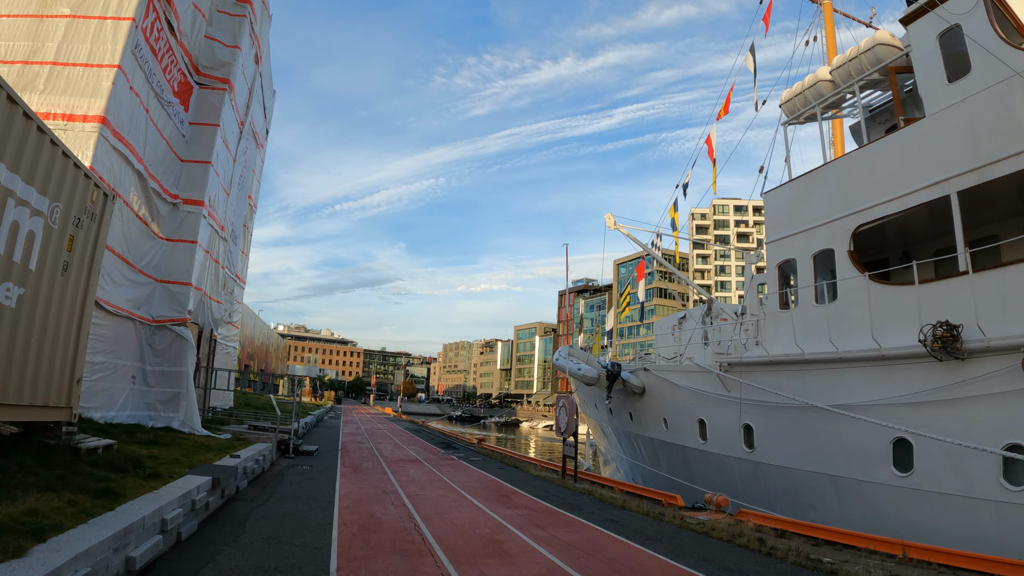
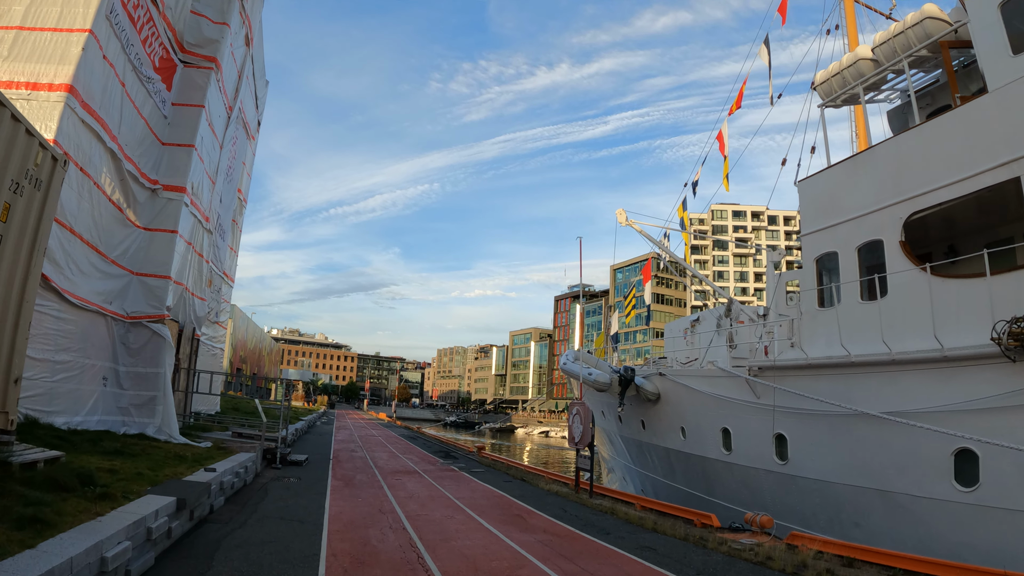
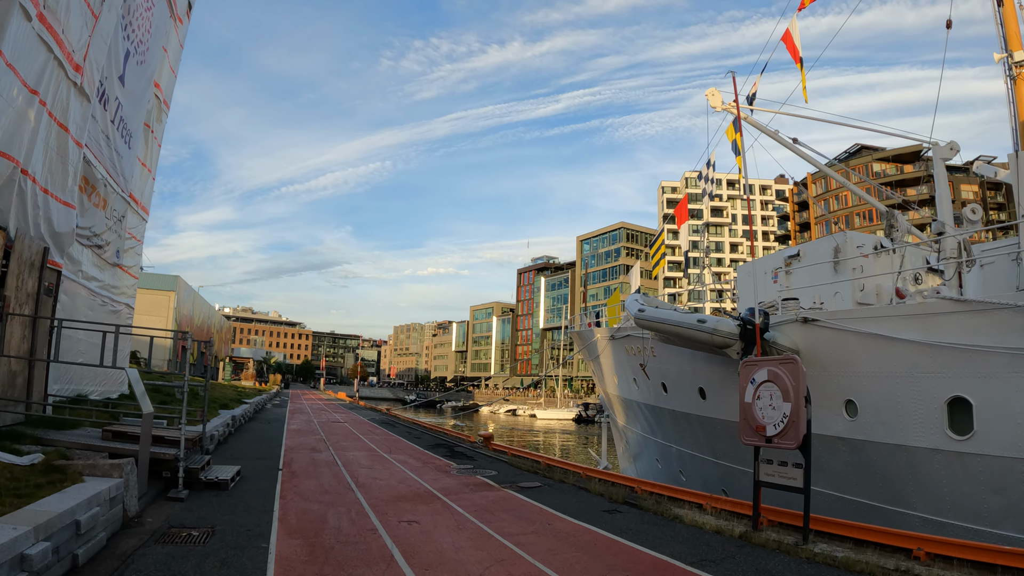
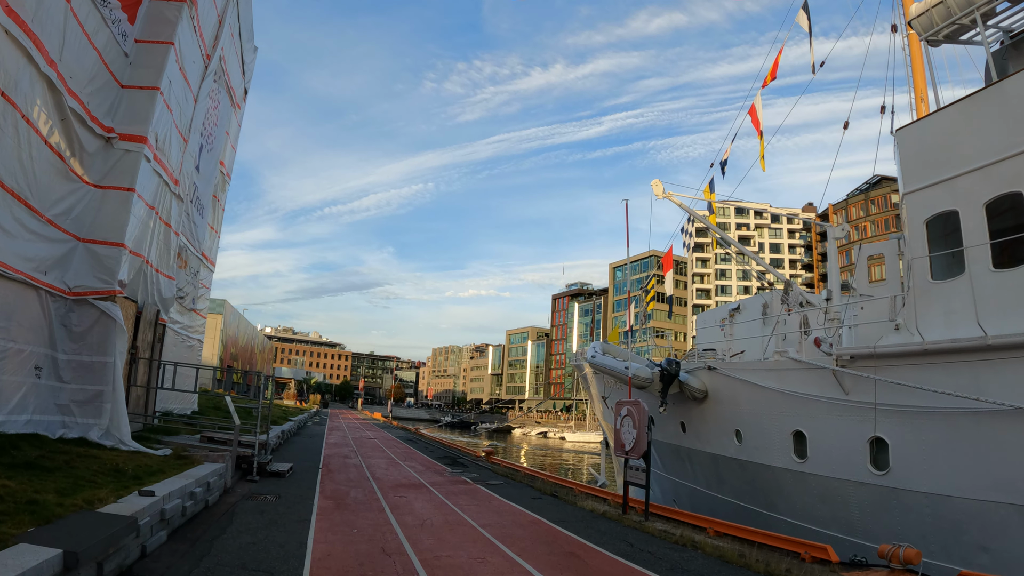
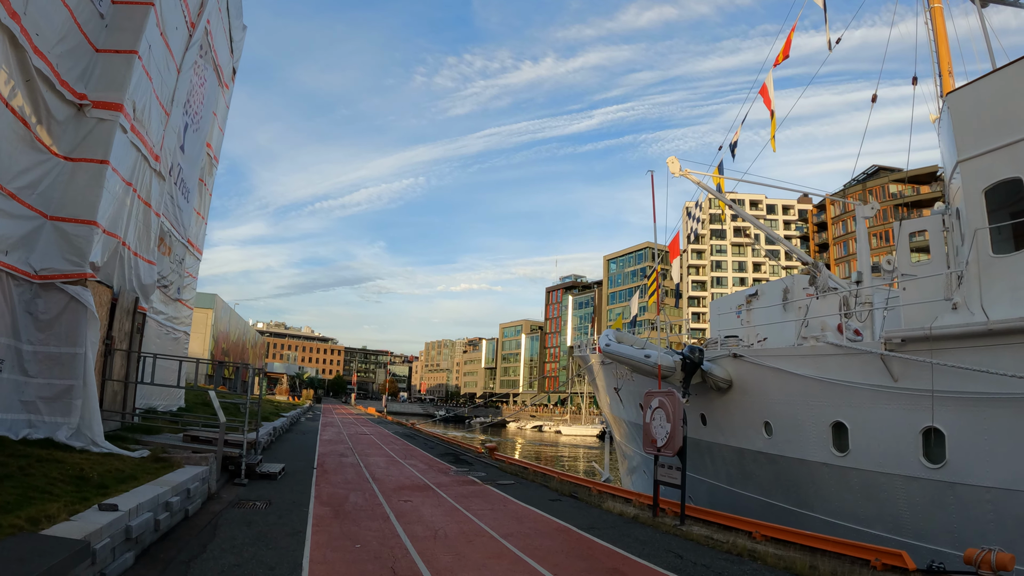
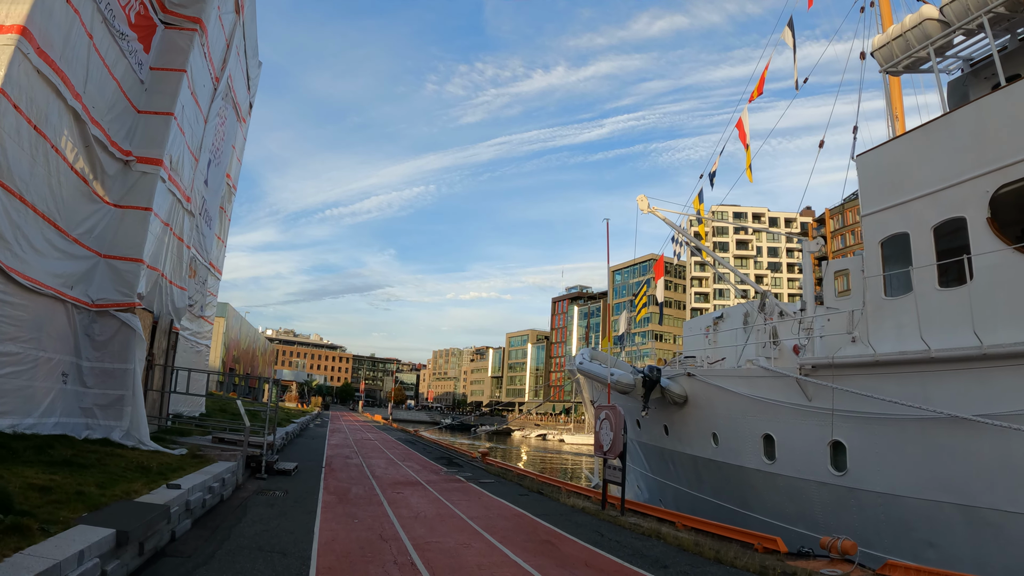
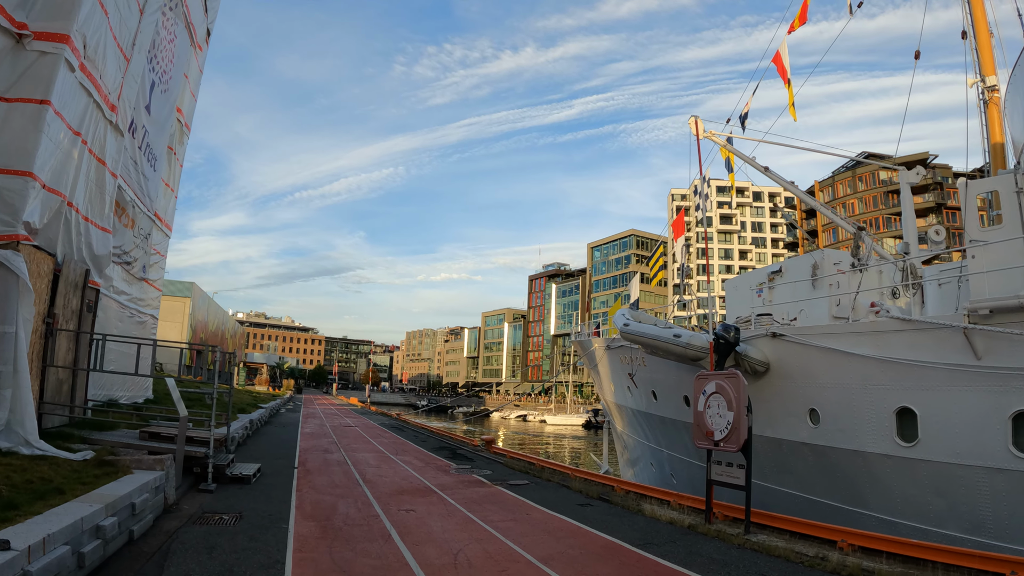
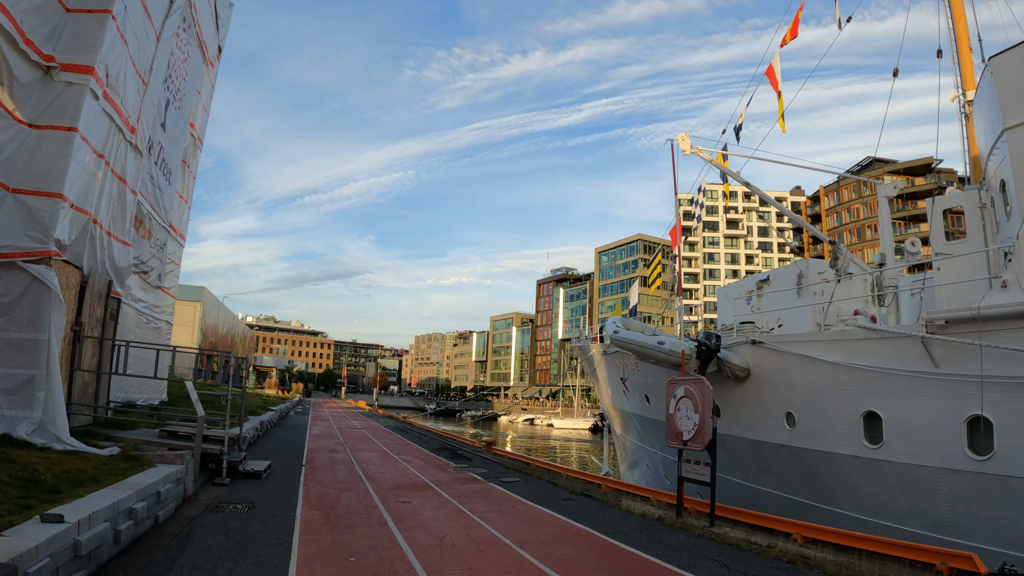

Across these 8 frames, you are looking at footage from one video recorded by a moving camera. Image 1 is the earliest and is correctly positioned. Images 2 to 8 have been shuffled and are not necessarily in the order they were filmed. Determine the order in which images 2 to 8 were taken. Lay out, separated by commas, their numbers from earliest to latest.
2, 6, 4, 5, 8, 7, 3
